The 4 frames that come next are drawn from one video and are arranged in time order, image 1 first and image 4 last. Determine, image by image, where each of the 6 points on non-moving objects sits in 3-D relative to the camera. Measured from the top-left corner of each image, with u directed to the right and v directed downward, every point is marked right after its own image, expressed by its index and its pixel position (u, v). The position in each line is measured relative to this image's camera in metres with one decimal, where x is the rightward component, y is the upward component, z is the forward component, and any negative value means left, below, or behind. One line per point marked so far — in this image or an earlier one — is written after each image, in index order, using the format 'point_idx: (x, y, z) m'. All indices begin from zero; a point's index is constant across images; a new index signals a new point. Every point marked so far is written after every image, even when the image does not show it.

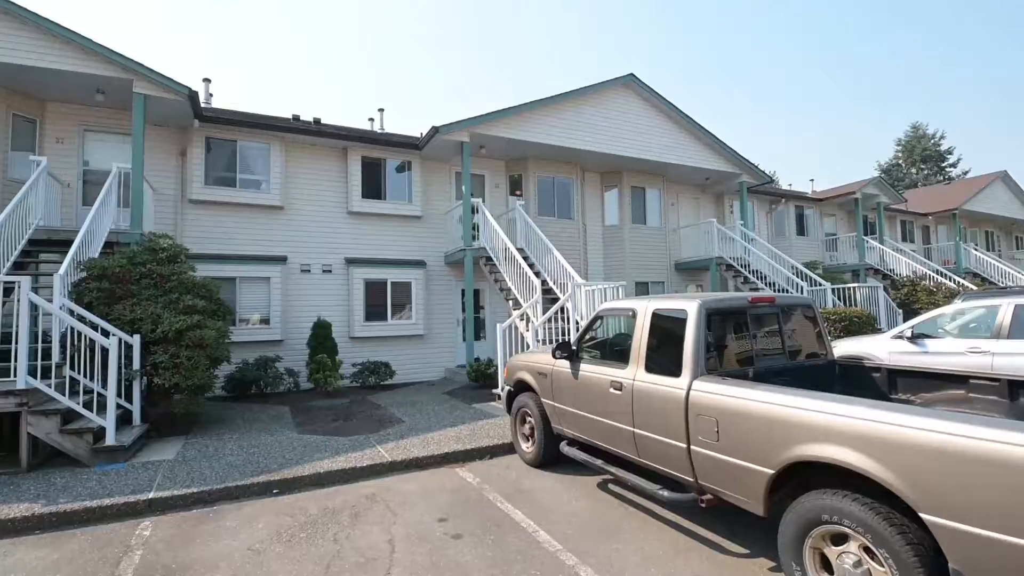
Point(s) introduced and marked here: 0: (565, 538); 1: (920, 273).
0: (+0.4, -1.9, +3.9) m
1: (+12.8, +0.5, +15.9) m
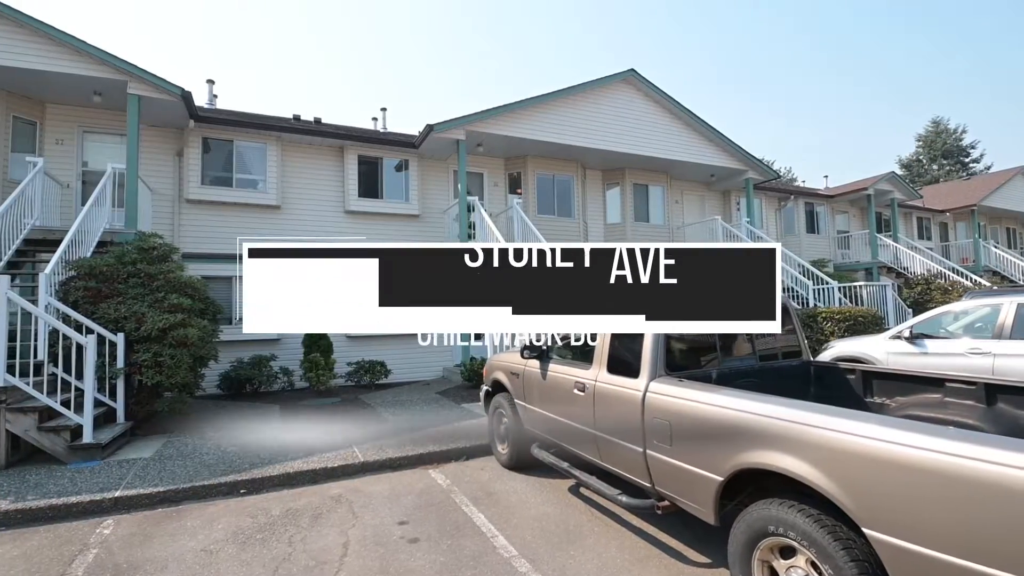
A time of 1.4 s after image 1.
0: (+0.1, -1.9, +3.7) m
1: (+12.8, +0.5, +15.4) m
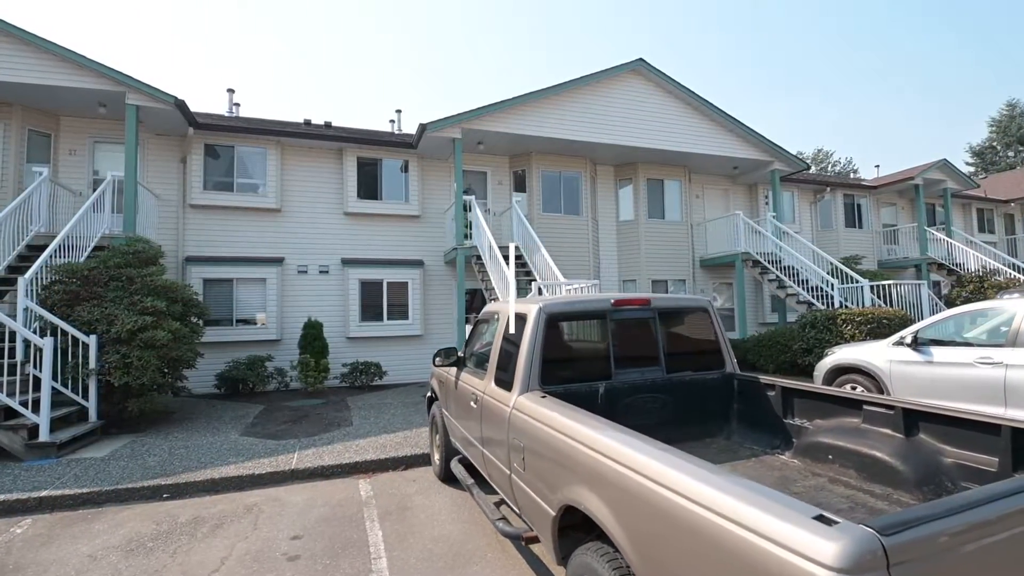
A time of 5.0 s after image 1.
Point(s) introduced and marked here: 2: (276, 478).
0: (-0.7, -1.9, +3.5) m
1: (+13.1, +0.5, +13.8) m
2: (-2.4, -1.9, +5.1) m
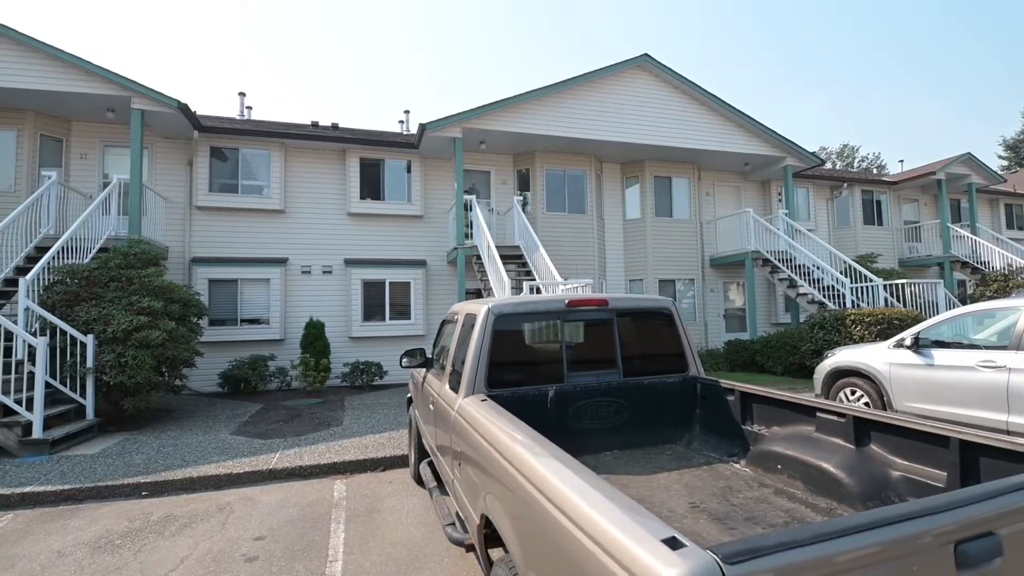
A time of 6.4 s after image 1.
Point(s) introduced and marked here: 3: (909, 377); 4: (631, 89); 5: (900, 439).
0: (-1.0, -1.9, +3.4) m
1: (+13.2, +0.6, +13.2) m
2: (-2.6, -1.9, +5.1) m
3: (+4.4, -1.0, +5.6) m
4: (+3.0, +5.0, +12.8) m
5: (+1.6, -0.6, +2.1) m
